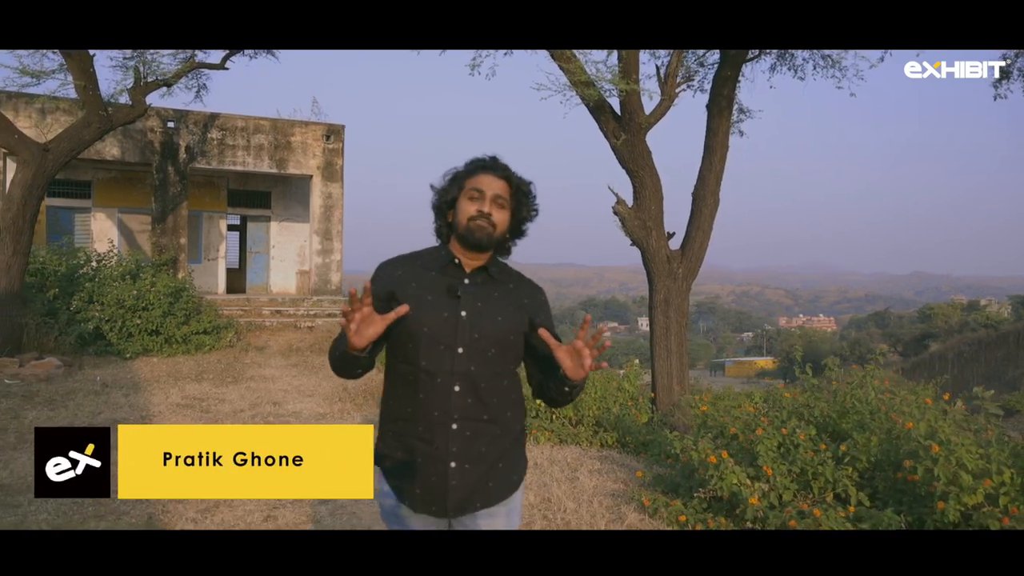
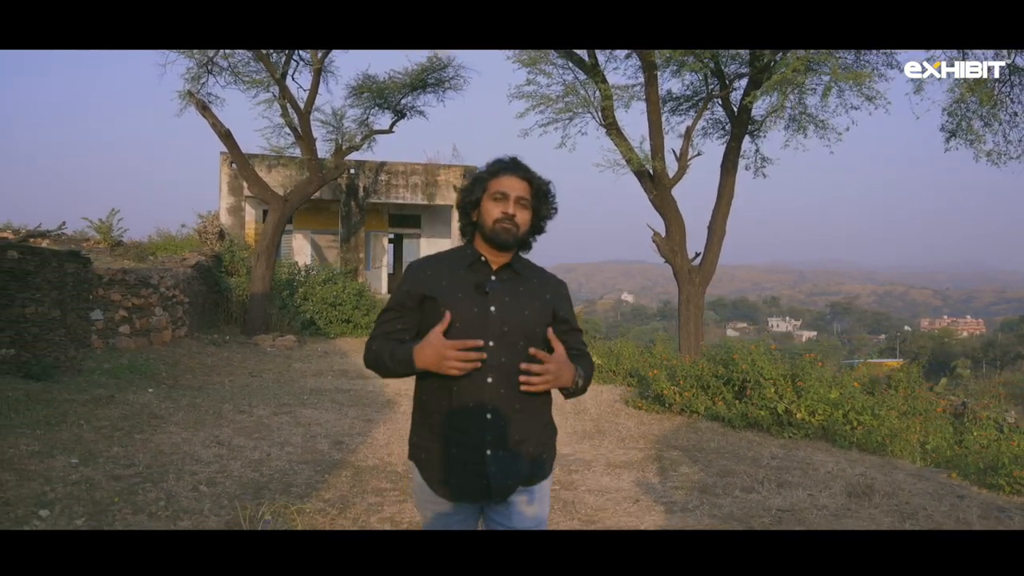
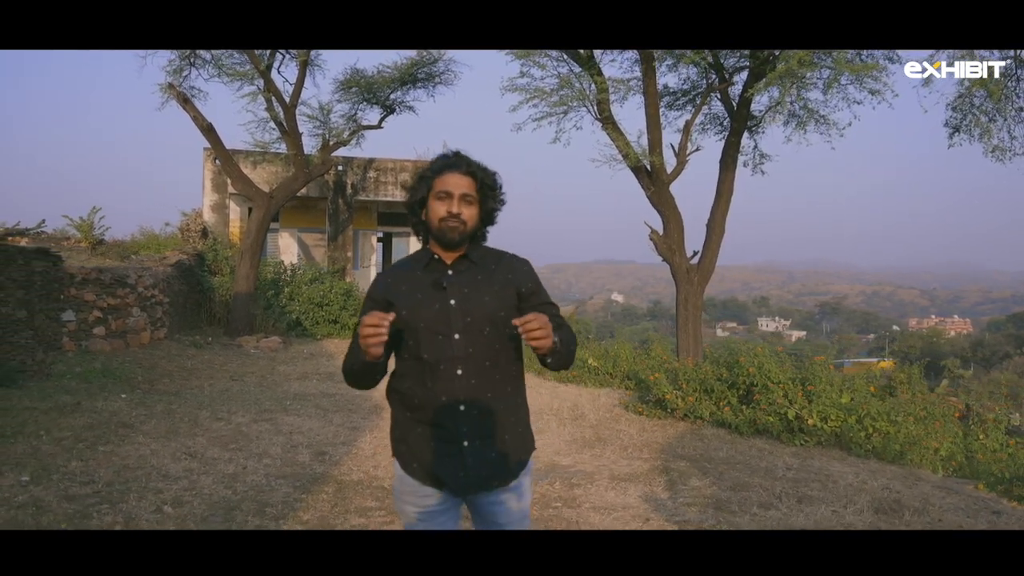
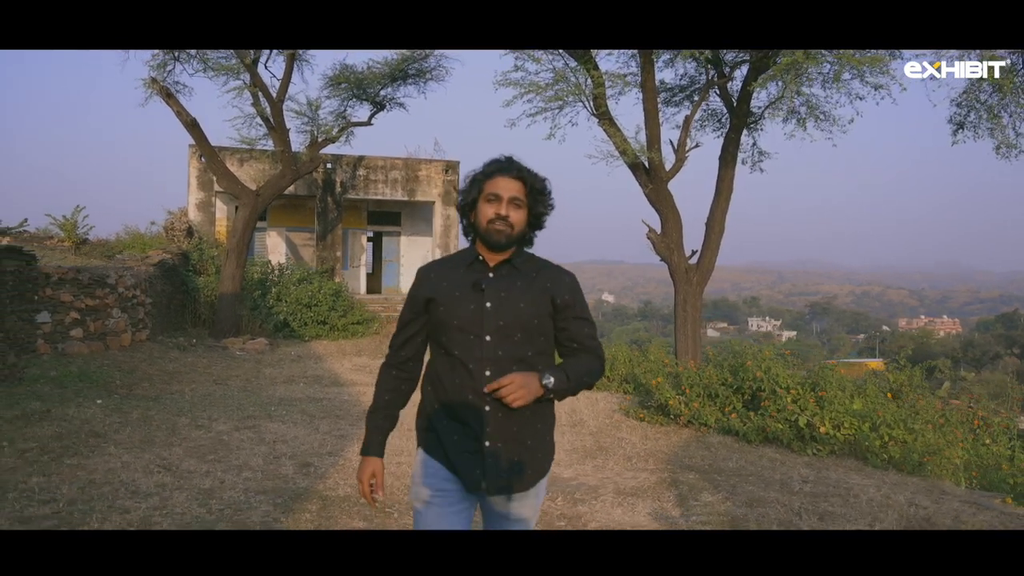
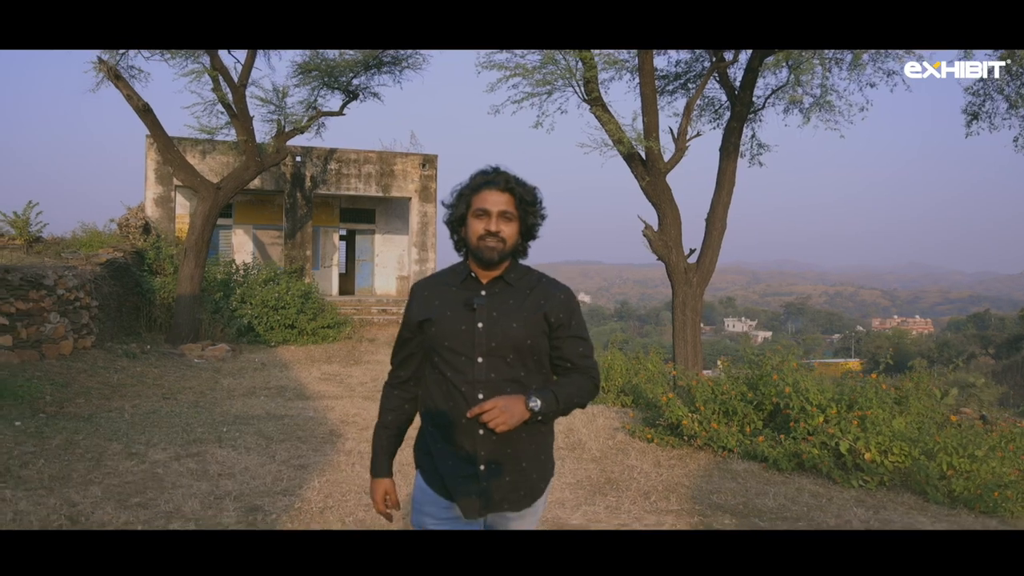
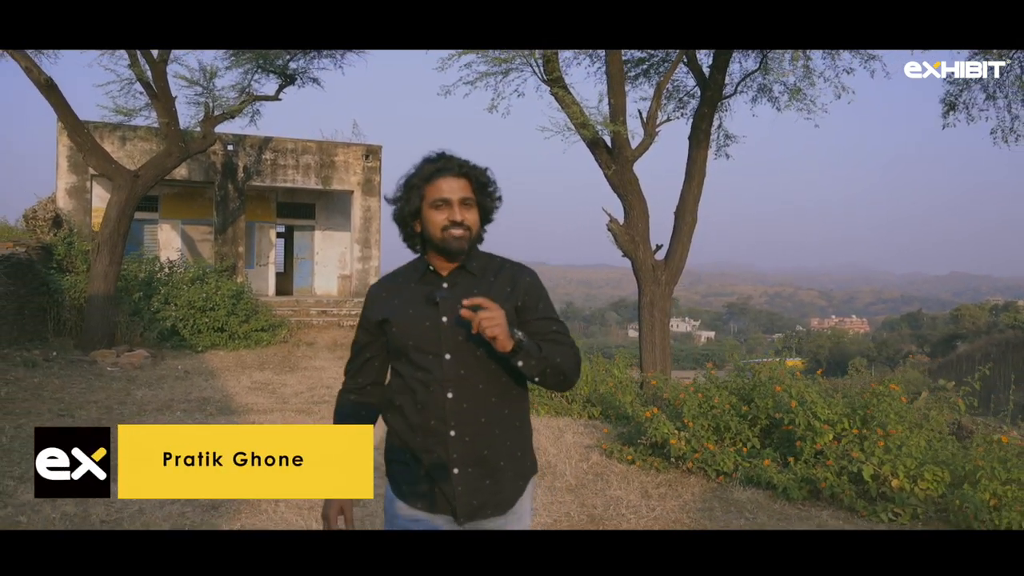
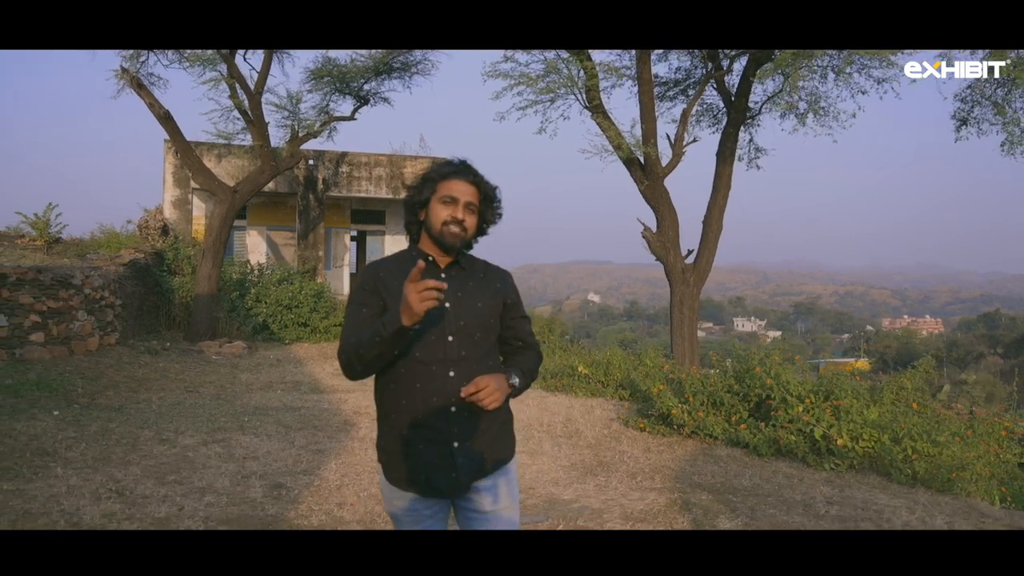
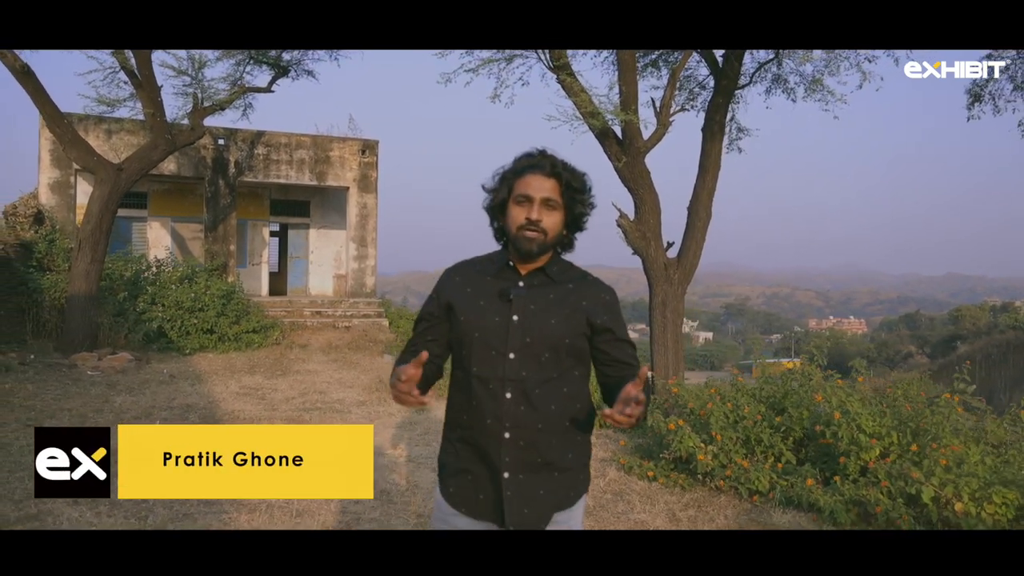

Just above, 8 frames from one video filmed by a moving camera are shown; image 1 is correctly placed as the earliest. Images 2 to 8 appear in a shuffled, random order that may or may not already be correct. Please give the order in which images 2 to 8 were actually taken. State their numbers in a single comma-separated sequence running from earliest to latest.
8, 6, 5, 7, 4, 3, 2
